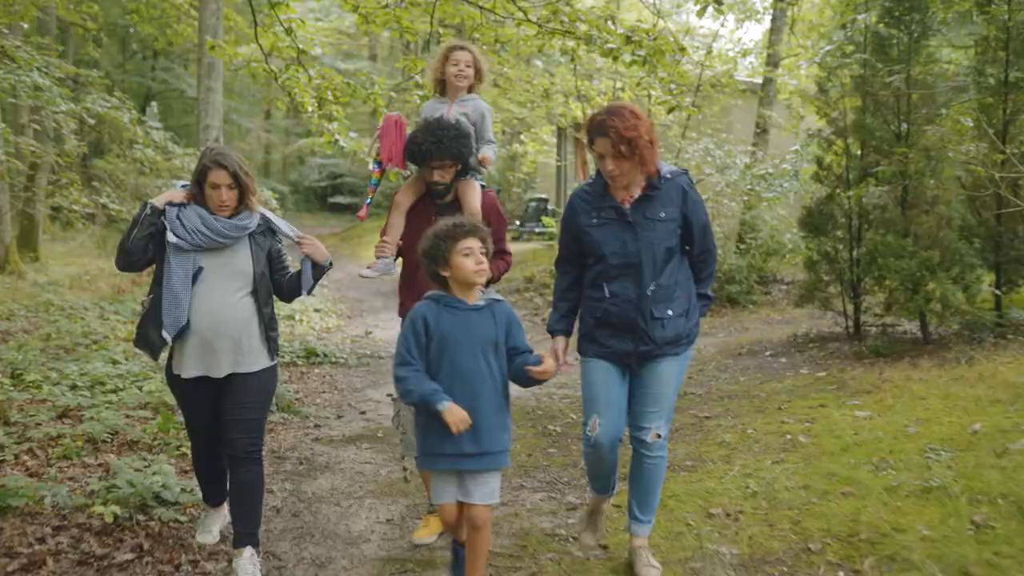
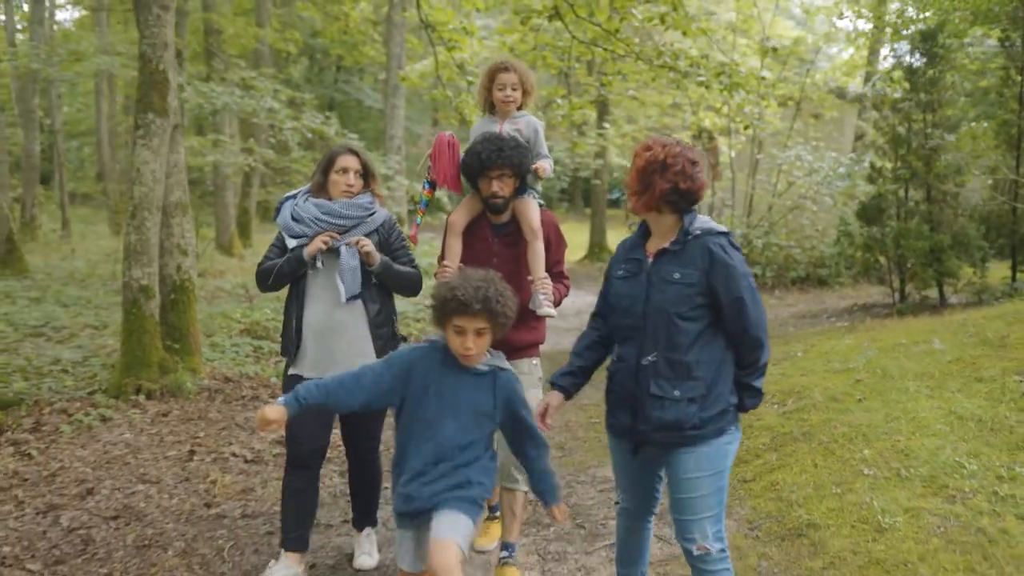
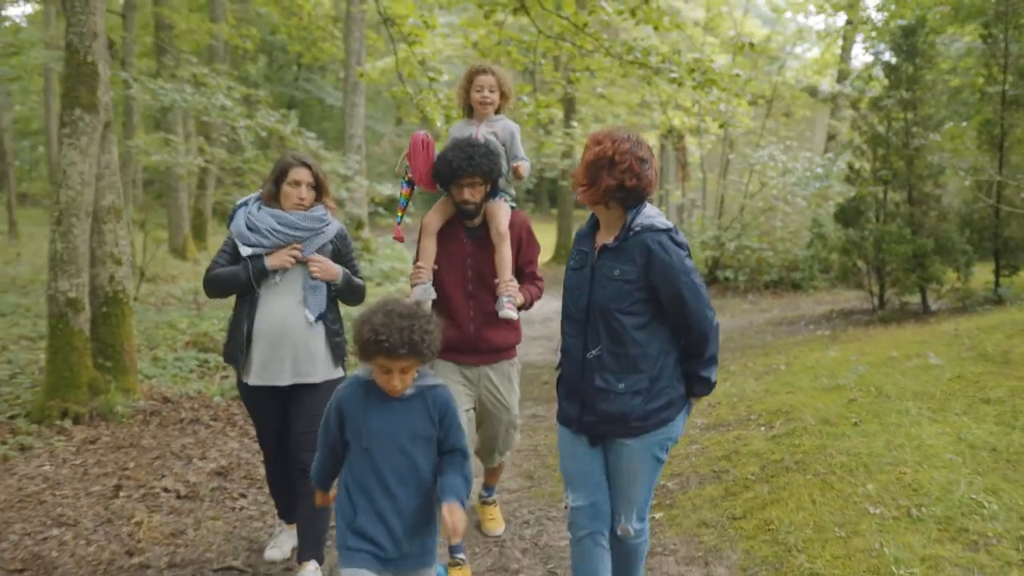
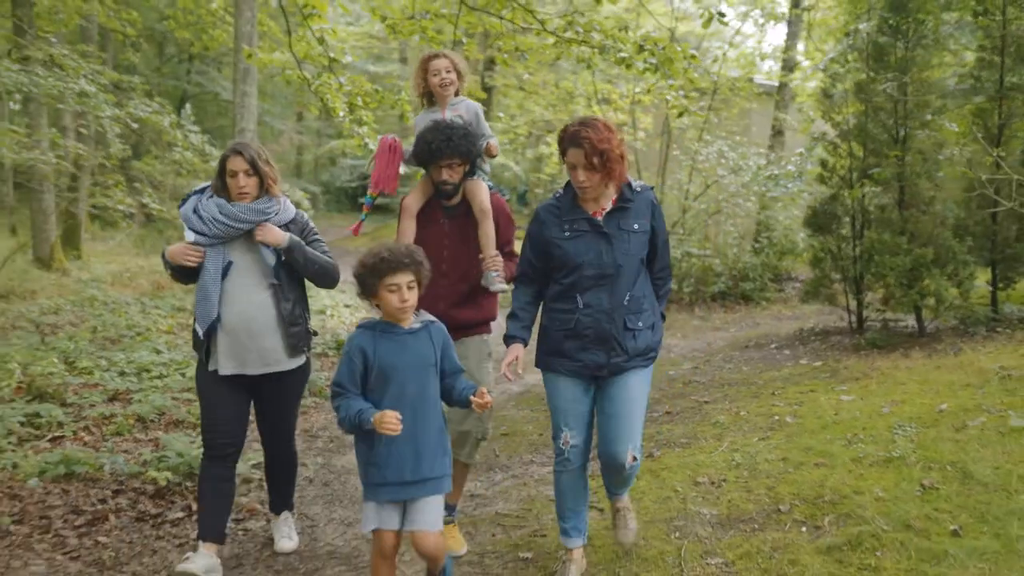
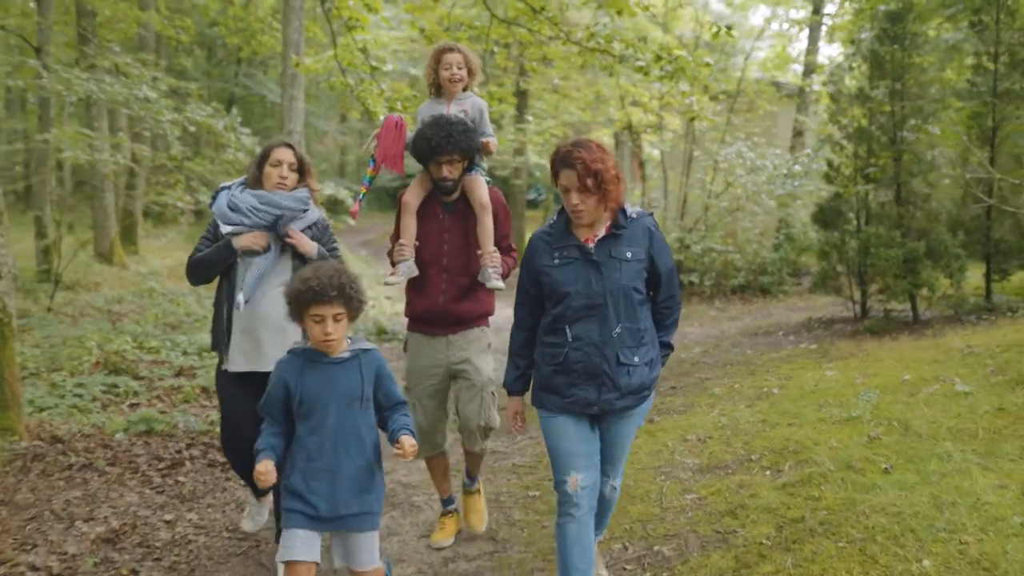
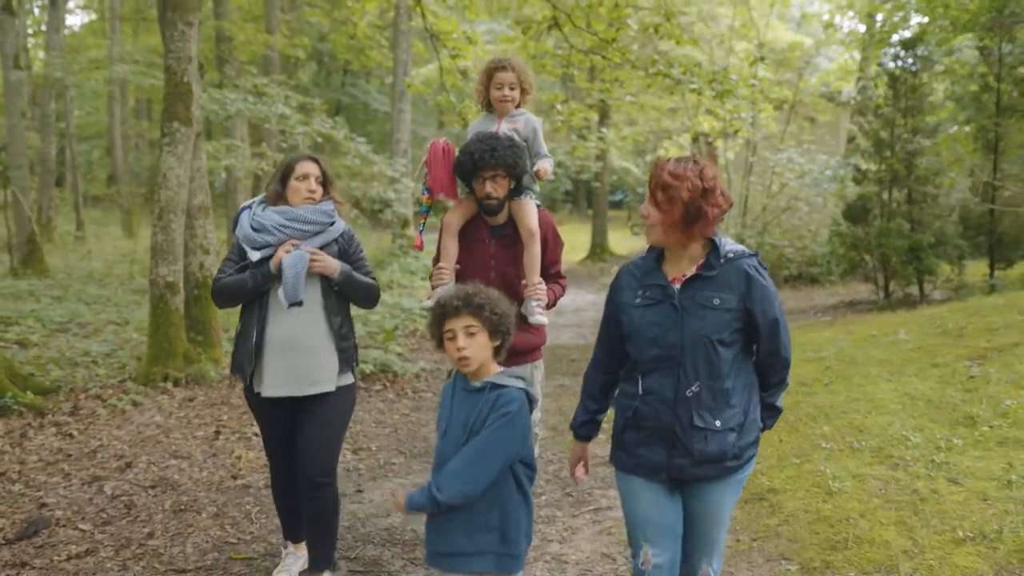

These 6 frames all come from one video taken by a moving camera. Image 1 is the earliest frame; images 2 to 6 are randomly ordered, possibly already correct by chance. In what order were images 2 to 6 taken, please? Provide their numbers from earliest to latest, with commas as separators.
4, 5, 3, 2, 6
